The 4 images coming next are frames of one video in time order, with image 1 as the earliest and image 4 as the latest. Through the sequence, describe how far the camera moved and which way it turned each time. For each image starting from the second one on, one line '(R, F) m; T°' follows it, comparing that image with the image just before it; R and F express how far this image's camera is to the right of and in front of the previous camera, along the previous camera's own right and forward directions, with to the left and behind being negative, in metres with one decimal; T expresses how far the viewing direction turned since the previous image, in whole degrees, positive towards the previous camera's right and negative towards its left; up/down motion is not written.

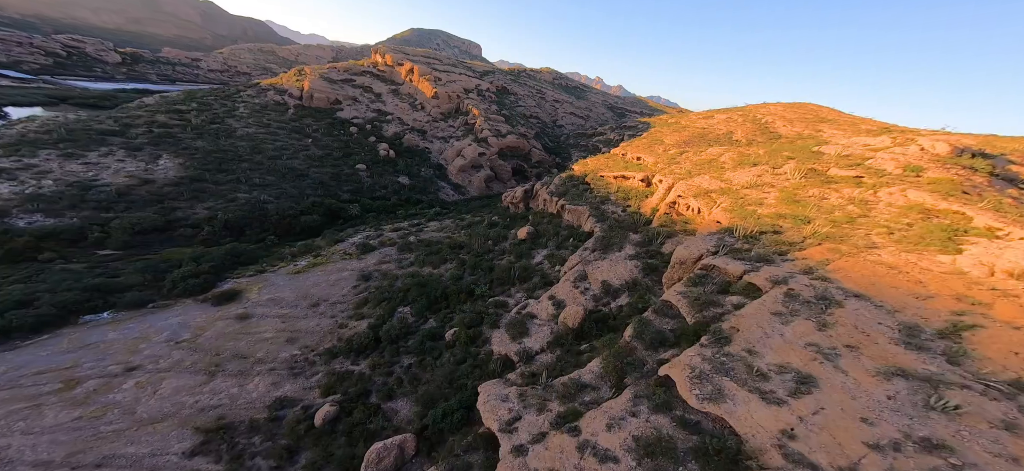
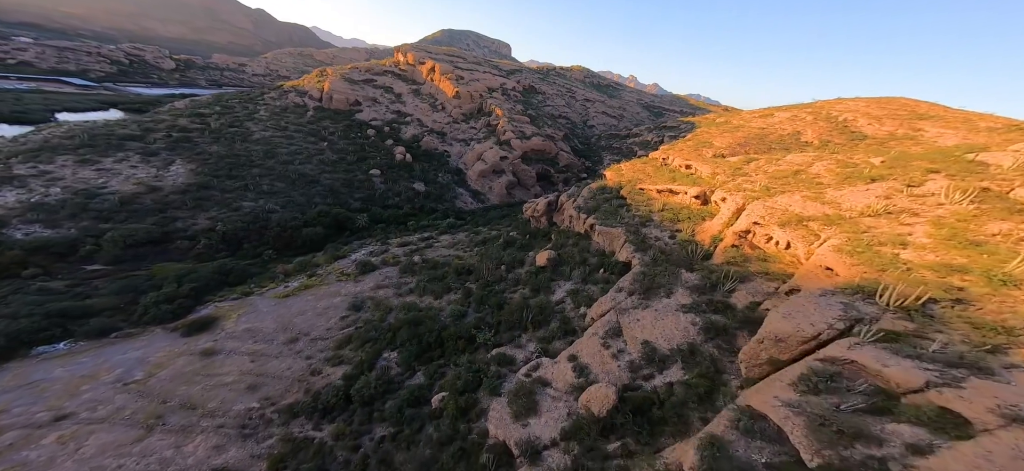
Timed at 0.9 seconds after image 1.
(+1.0, +4.5) m; -6°
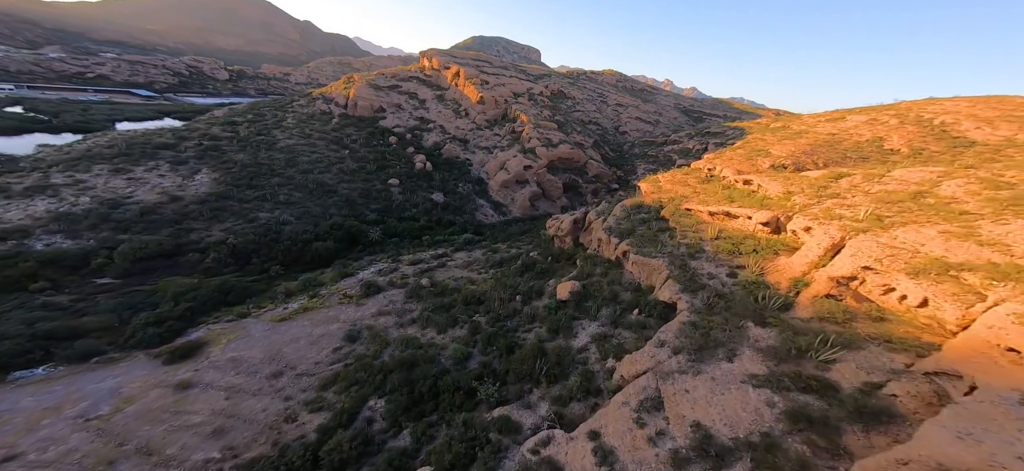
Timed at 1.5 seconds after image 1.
(+0.9, +3.1) m; -6°
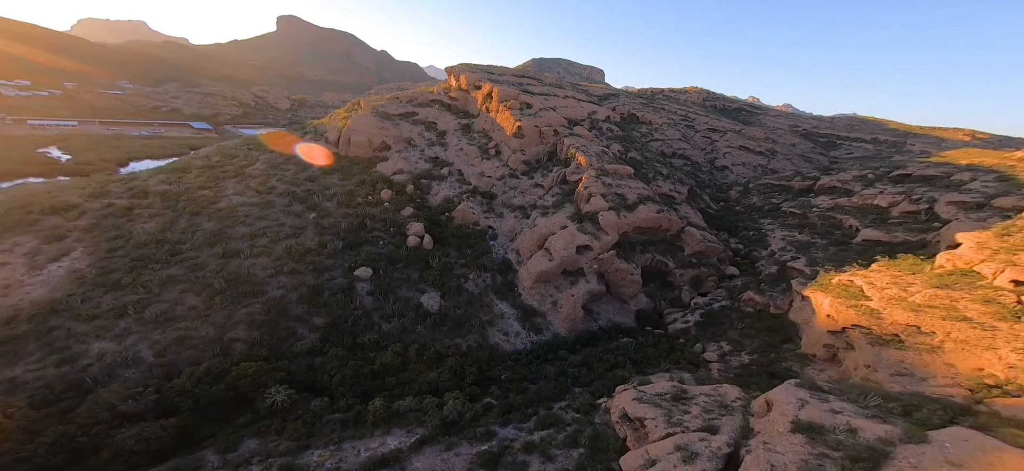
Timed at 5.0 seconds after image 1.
(+1.3, +14.0) m; -11°
